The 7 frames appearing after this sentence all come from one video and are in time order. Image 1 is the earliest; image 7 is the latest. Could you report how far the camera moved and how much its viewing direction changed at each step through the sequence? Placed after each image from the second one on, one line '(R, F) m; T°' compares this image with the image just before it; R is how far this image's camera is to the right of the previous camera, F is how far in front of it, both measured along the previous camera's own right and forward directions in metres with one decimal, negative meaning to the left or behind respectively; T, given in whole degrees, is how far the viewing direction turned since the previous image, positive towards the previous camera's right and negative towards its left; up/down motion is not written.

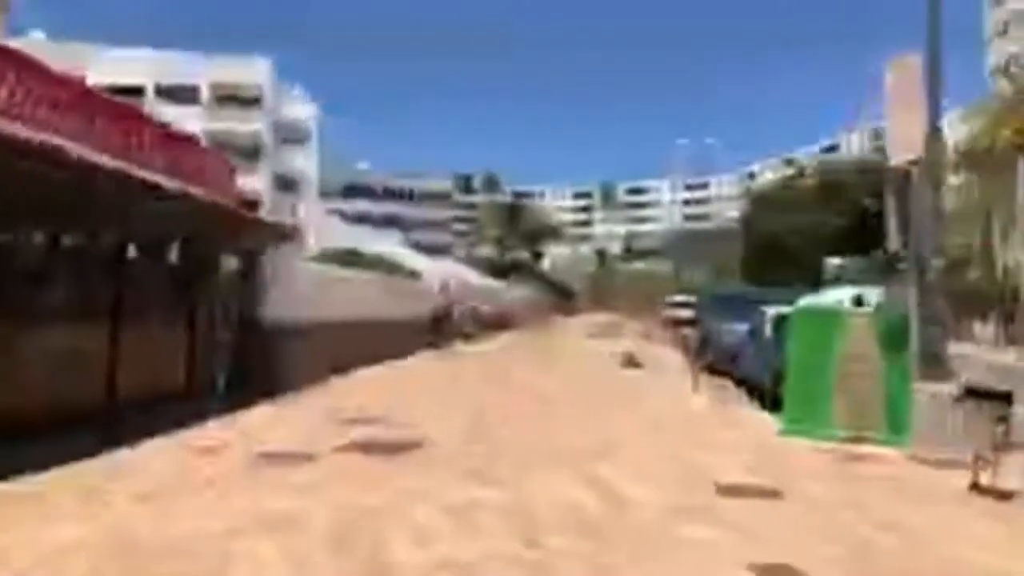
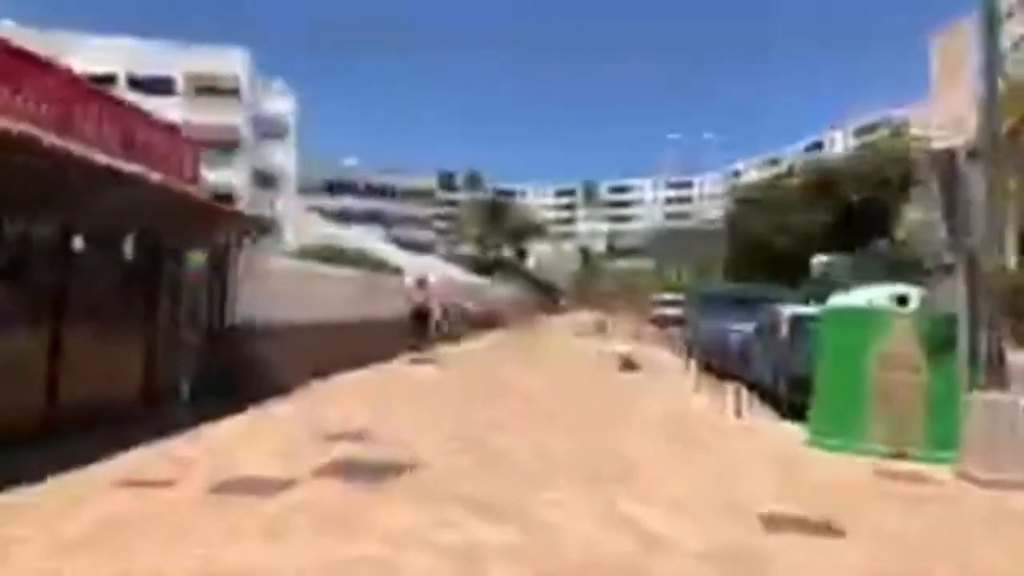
(-0.2, +1.8) m; +1°
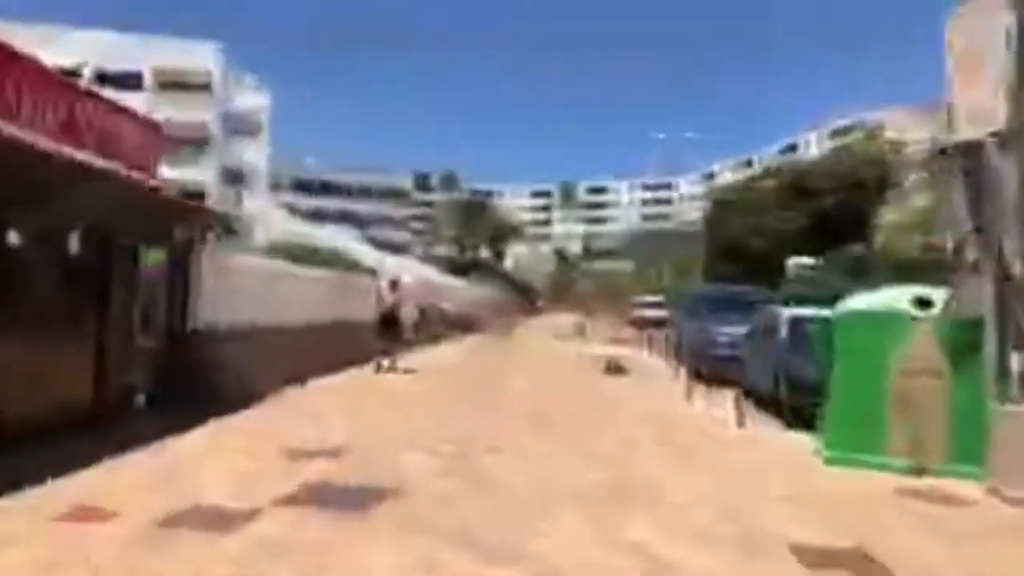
(-0.1, +1.3) m; +1°
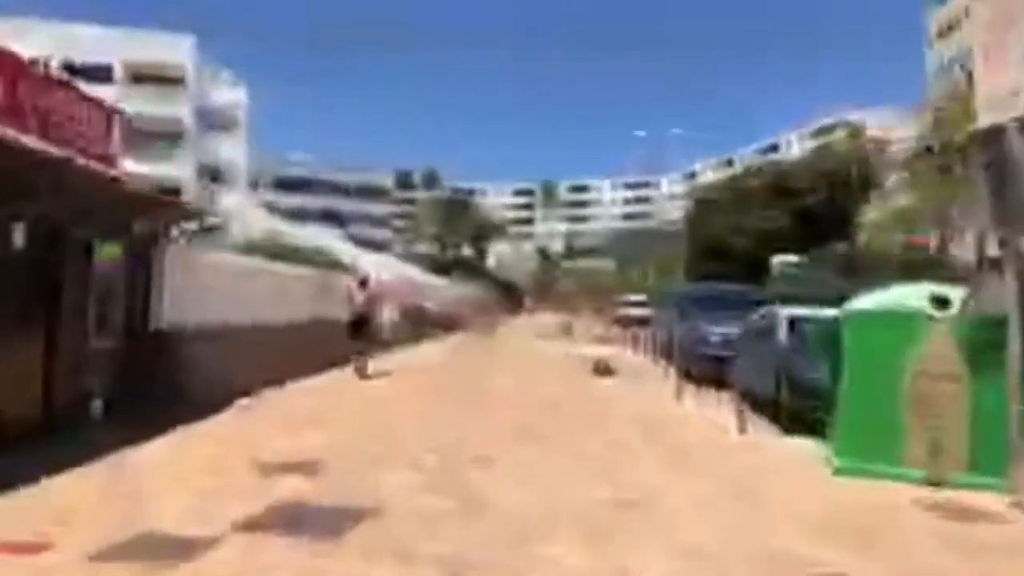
(-0.1, +1.0) m; +1°
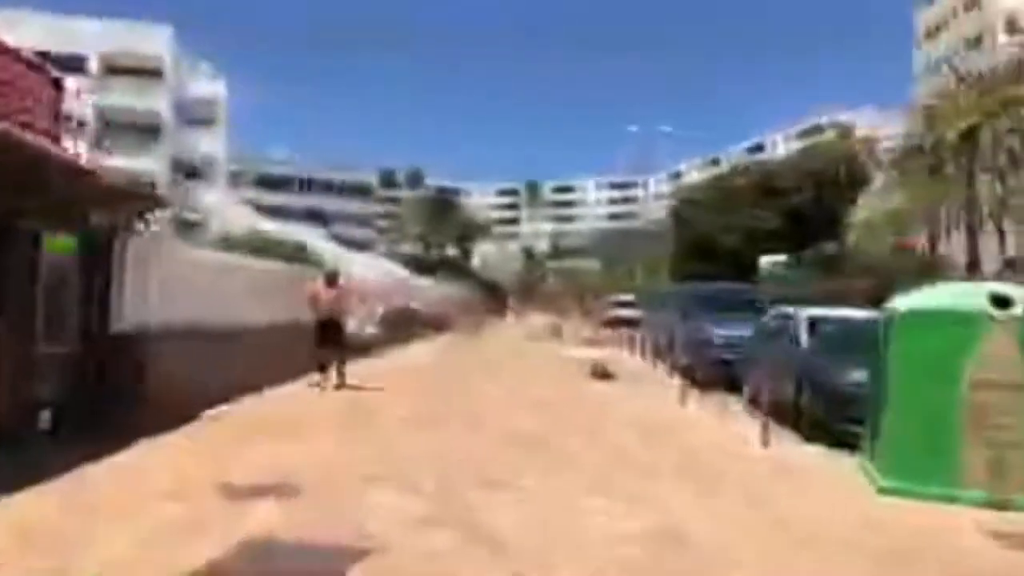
(-0.2, +1.5) m; +1°
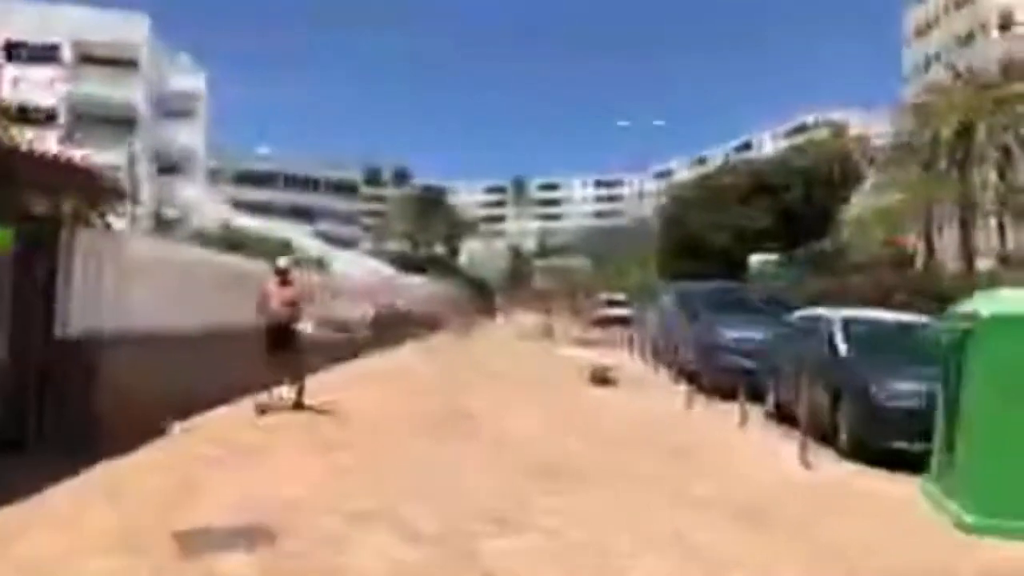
(-0.2, +1.8) m; +1°
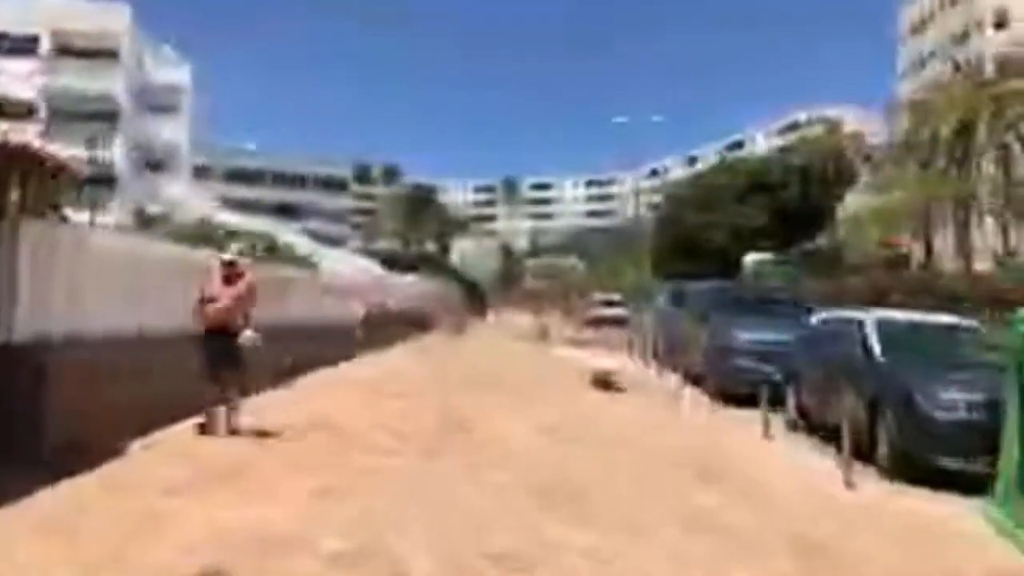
(-0.1, +1.5) m; 0°
